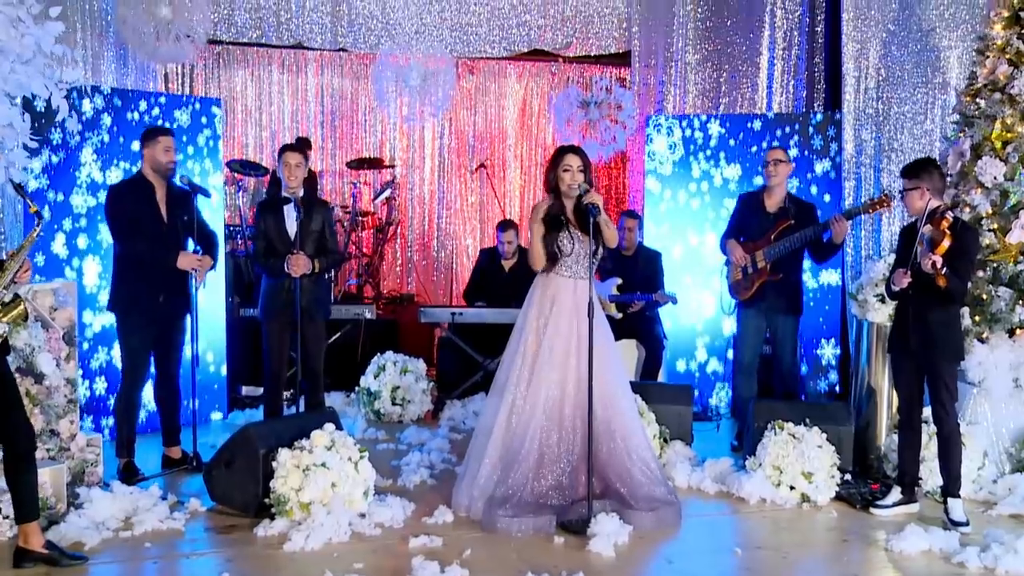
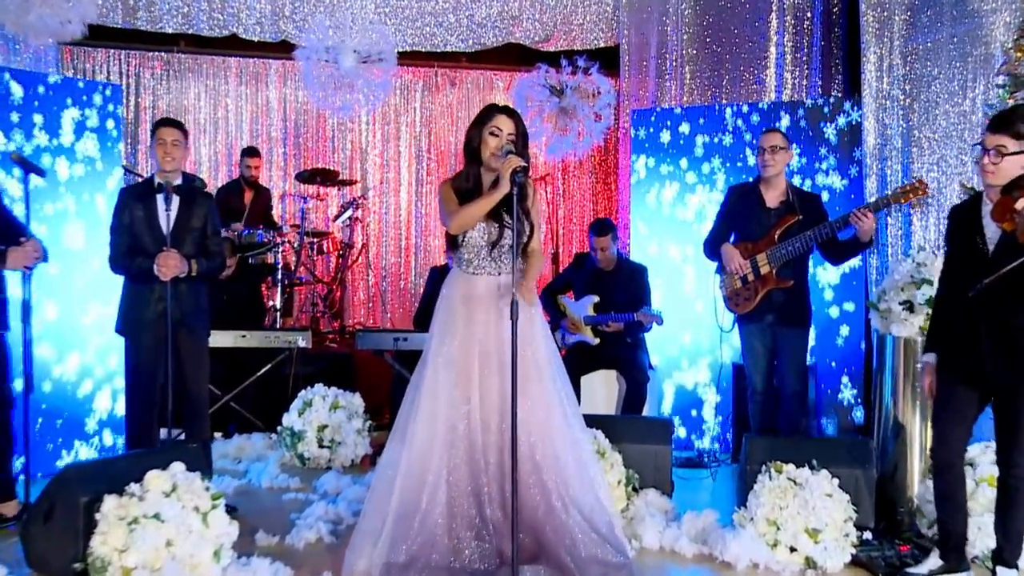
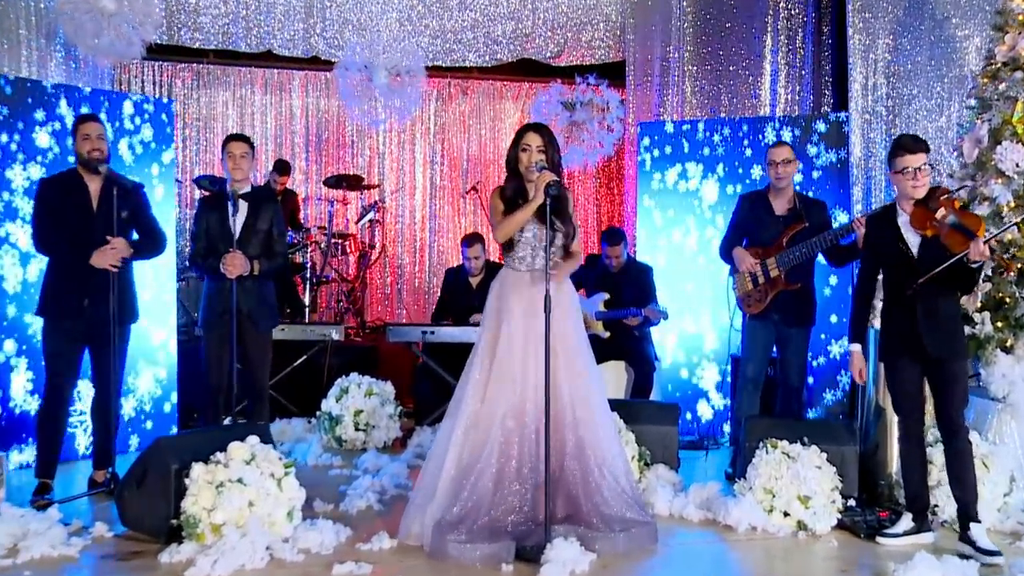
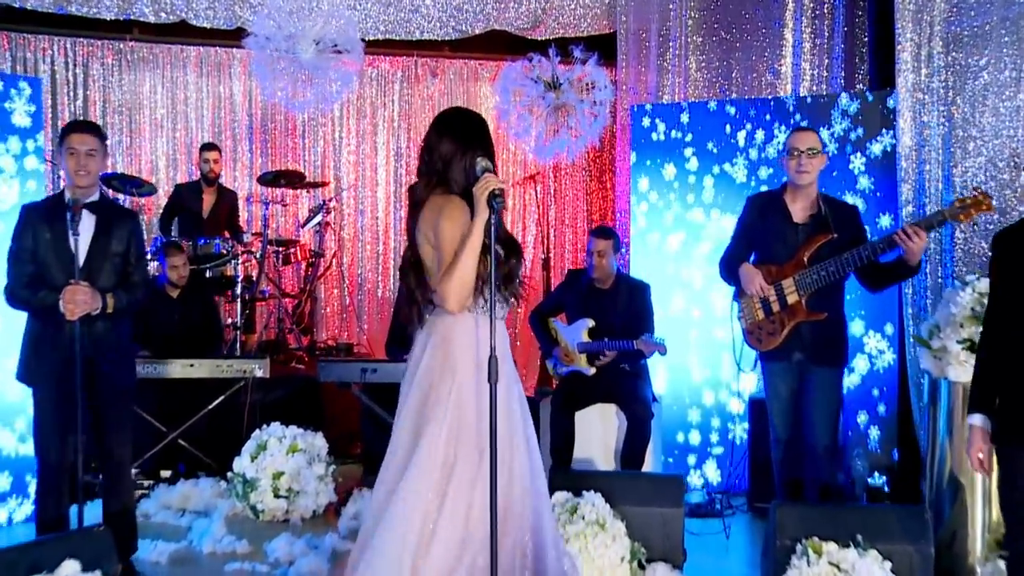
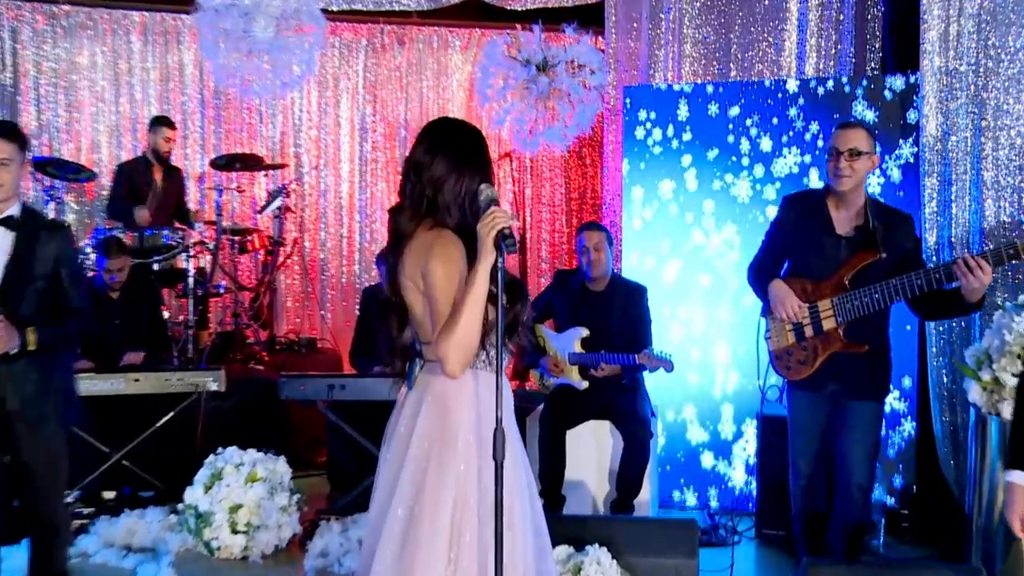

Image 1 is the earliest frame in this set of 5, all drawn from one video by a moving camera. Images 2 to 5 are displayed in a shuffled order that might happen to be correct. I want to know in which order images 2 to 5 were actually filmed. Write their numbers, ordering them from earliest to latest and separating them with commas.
3, 2, 4, 5
